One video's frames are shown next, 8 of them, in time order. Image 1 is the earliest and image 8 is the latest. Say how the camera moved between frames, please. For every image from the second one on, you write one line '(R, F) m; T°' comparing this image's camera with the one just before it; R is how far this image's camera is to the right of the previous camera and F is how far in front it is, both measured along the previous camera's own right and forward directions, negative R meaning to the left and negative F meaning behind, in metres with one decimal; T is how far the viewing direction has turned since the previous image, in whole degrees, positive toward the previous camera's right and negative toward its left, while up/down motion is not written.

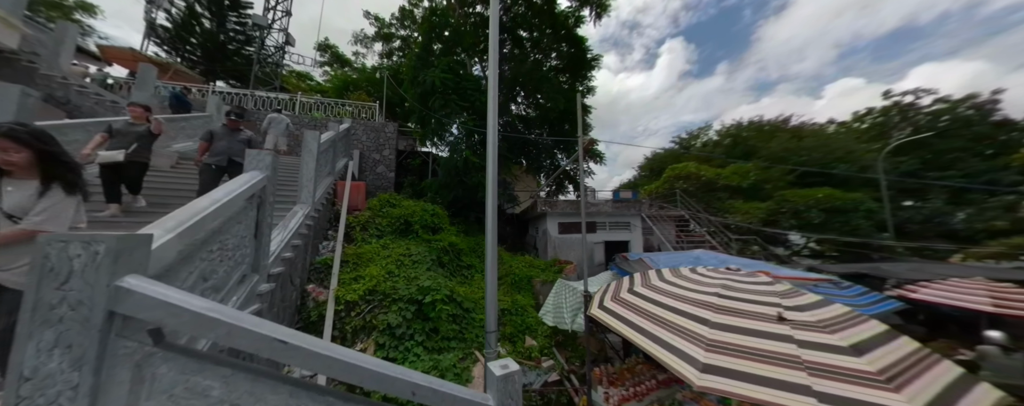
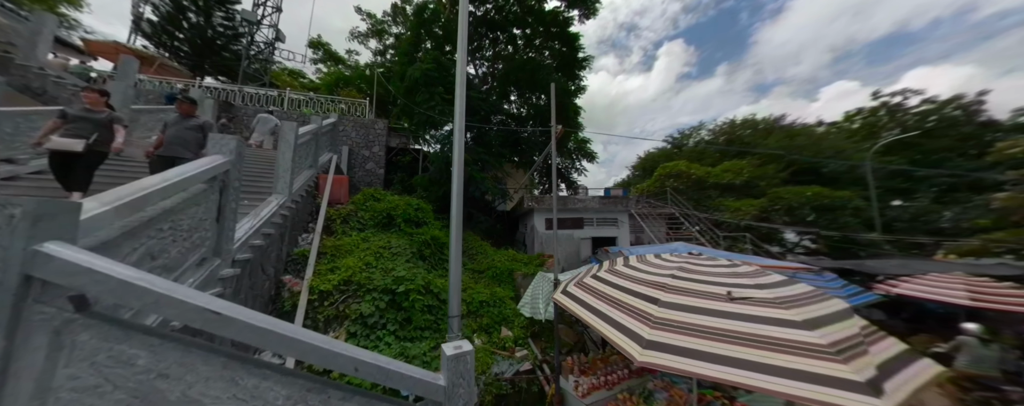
(+0.3, 0.0) m; 0°
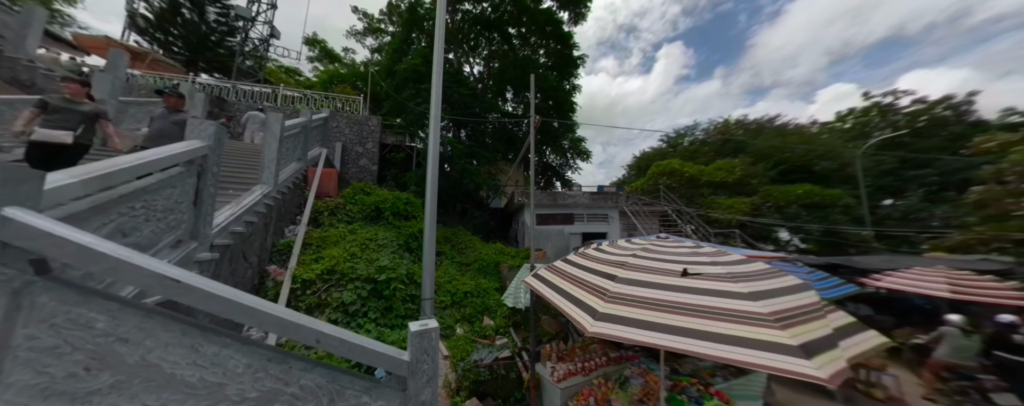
(+0.3, -0.1) m; 0°
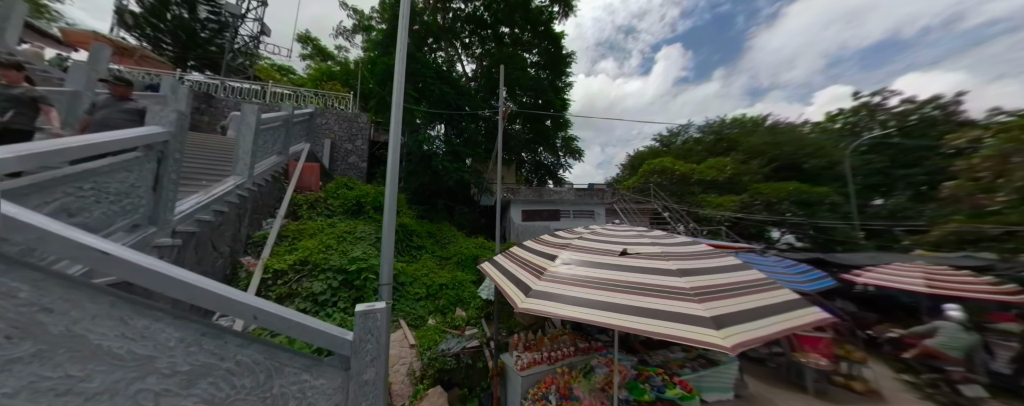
(+0.4, 0.0) m; 0°
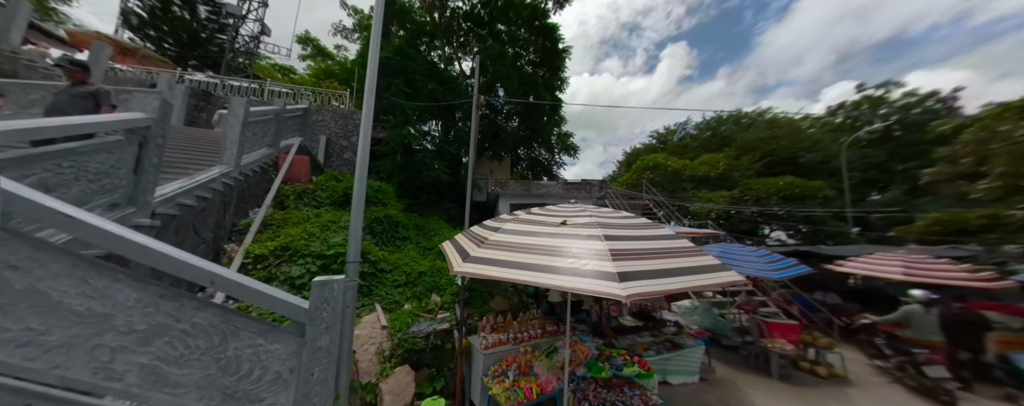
(+0.5, -0.1) m; -1°
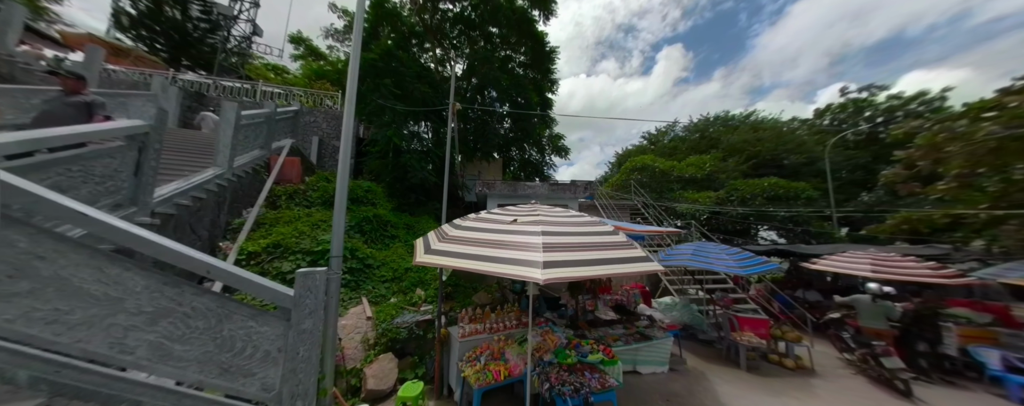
(+0.3, -0.3) m; +1°
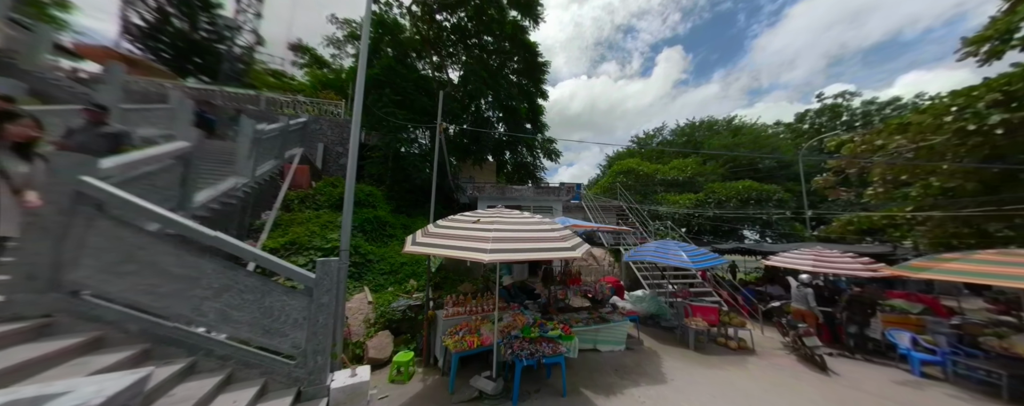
(+0.4, -0.8) m; 0°
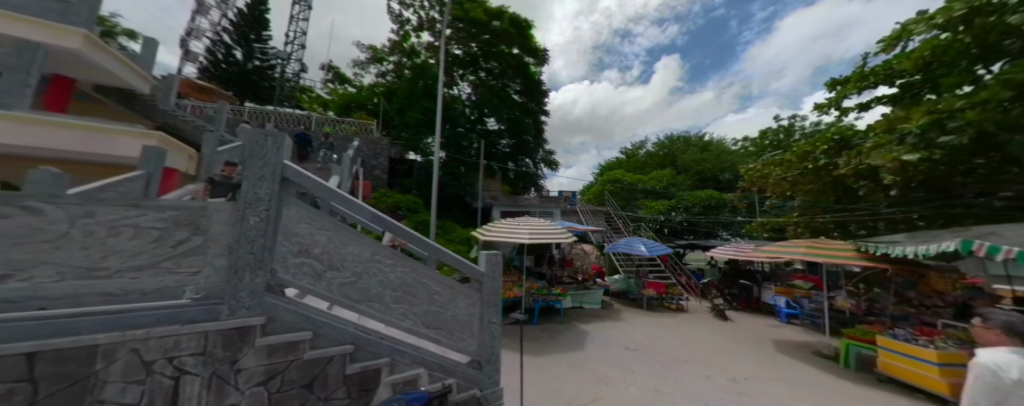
(-0.6, -2.8) m; +1°
